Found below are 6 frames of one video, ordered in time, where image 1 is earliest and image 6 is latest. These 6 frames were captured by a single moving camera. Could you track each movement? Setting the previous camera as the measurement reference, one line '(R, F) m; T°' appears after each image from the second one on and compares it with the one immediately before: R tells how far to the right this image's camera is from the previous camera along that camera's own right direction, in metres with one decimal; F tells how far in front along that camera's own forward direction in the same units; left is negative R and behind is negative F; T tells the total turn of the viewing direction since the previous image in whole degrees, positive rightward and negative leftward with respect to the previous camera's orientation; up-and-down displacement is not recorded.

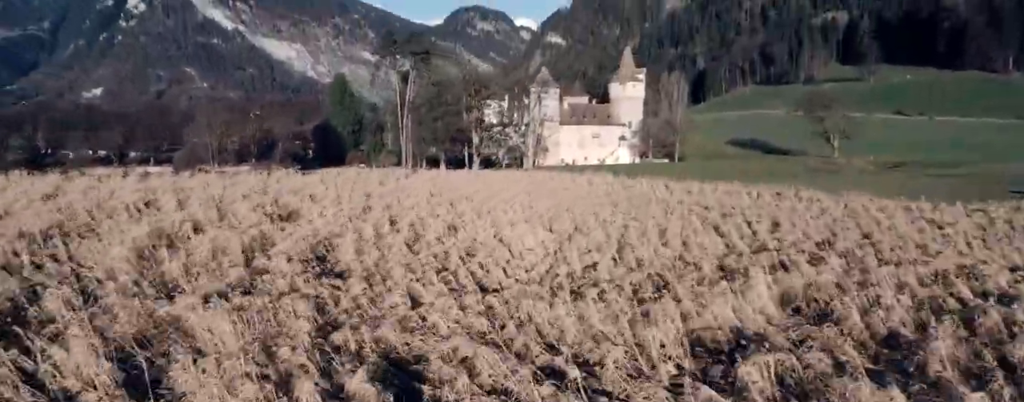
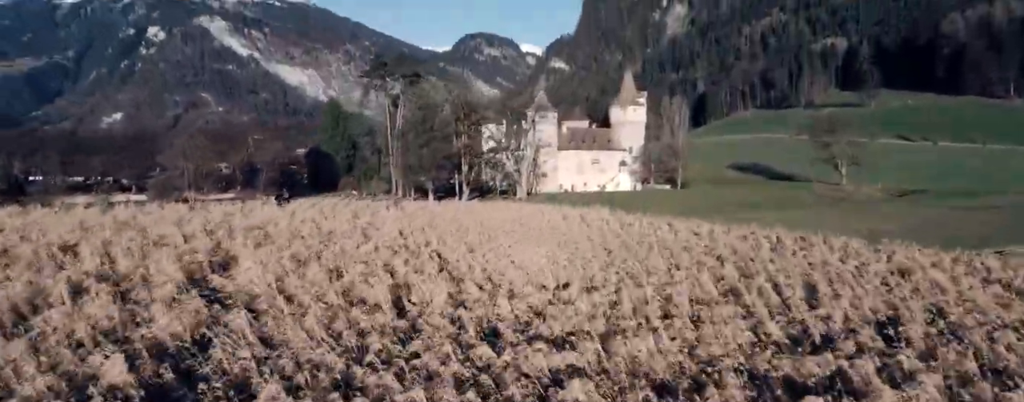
(+0.7, +3.0) m; 0°
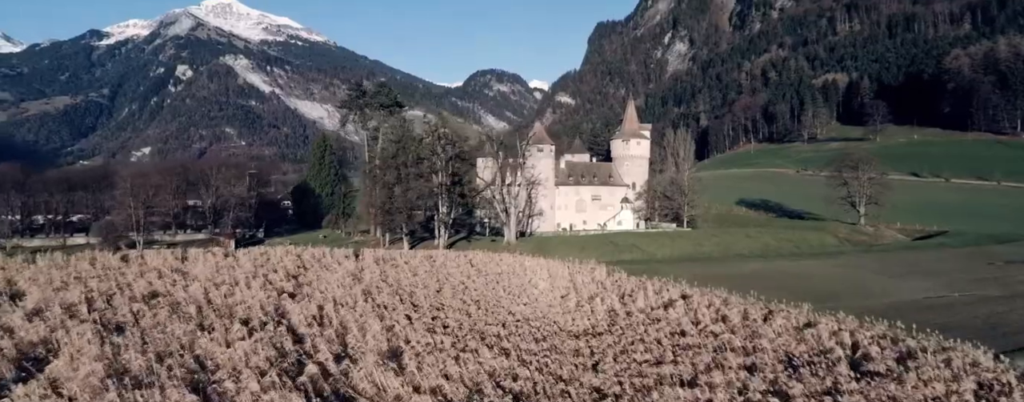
(+1.0, +5.4) m; 0°
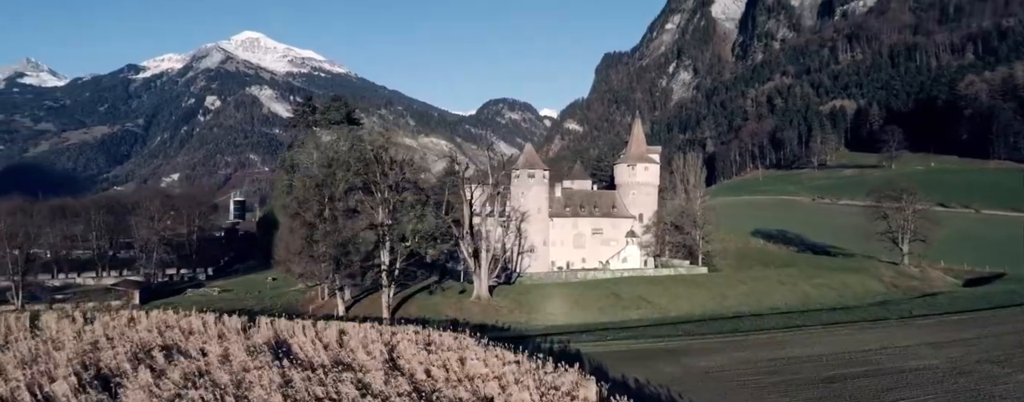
(+1.5, +8.9) m; 0°
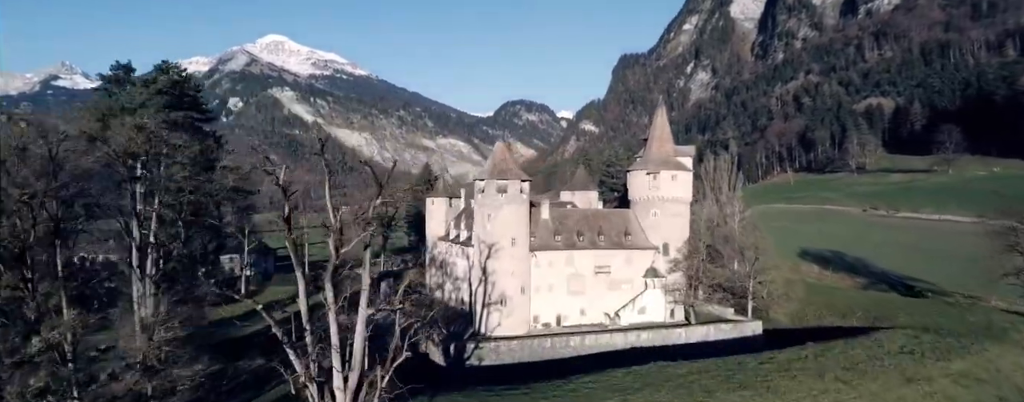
(+2.7, +16.4) m; -1°
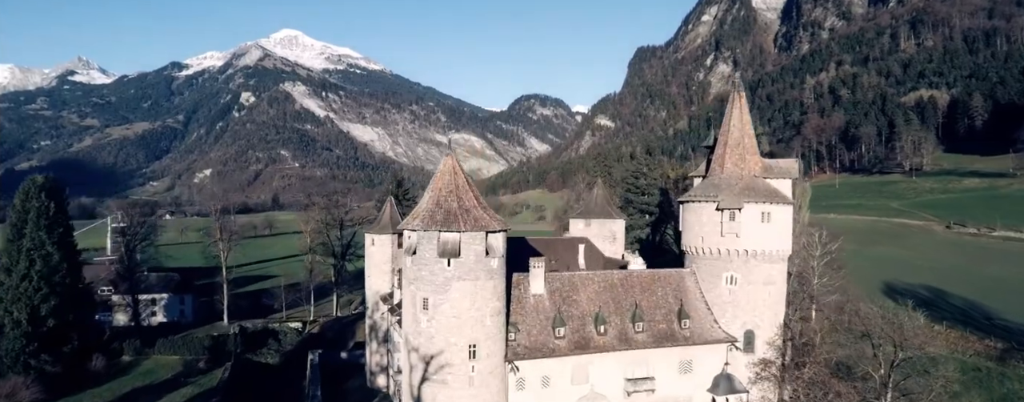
(+1.5, +16.3) m; -1°
